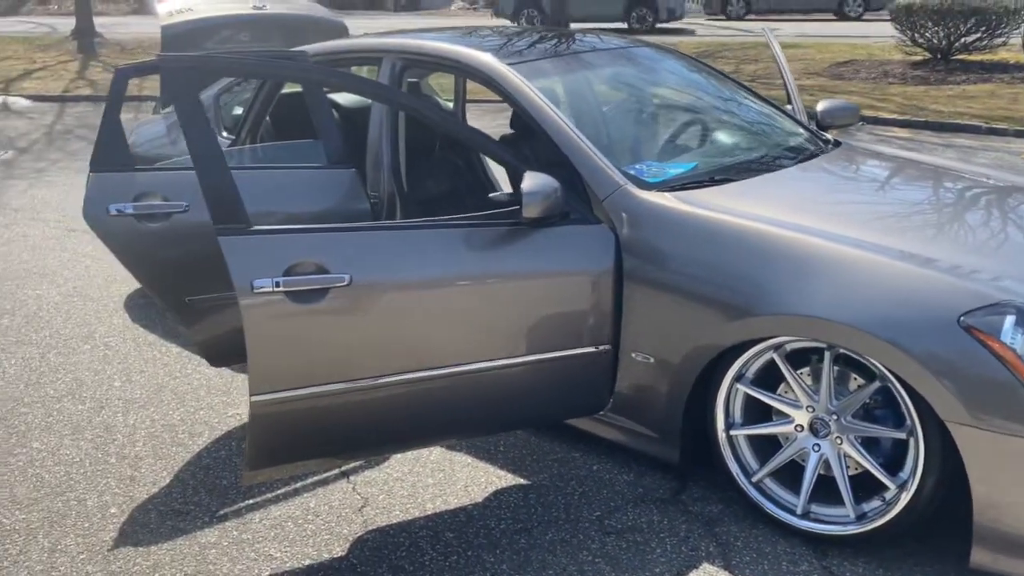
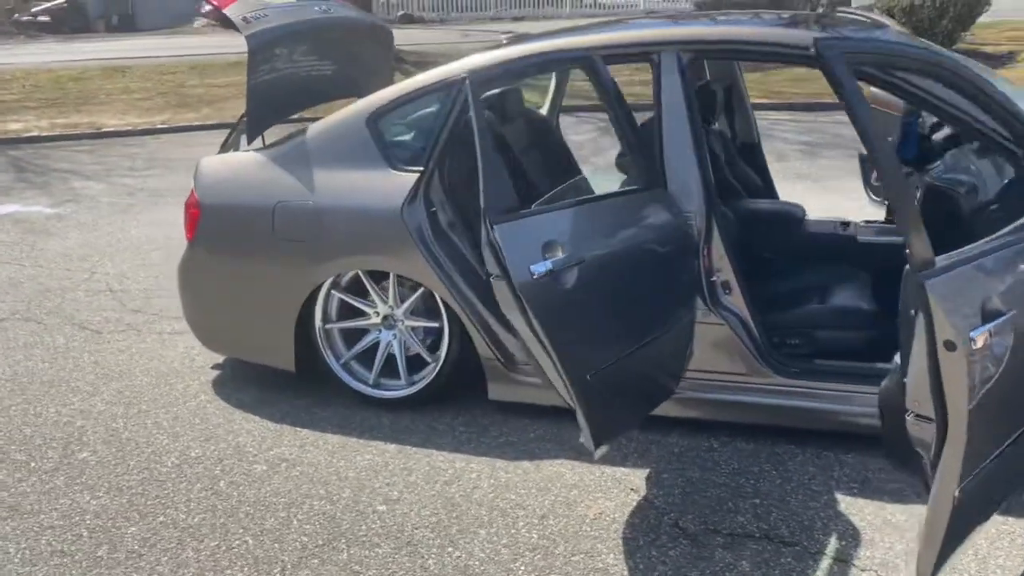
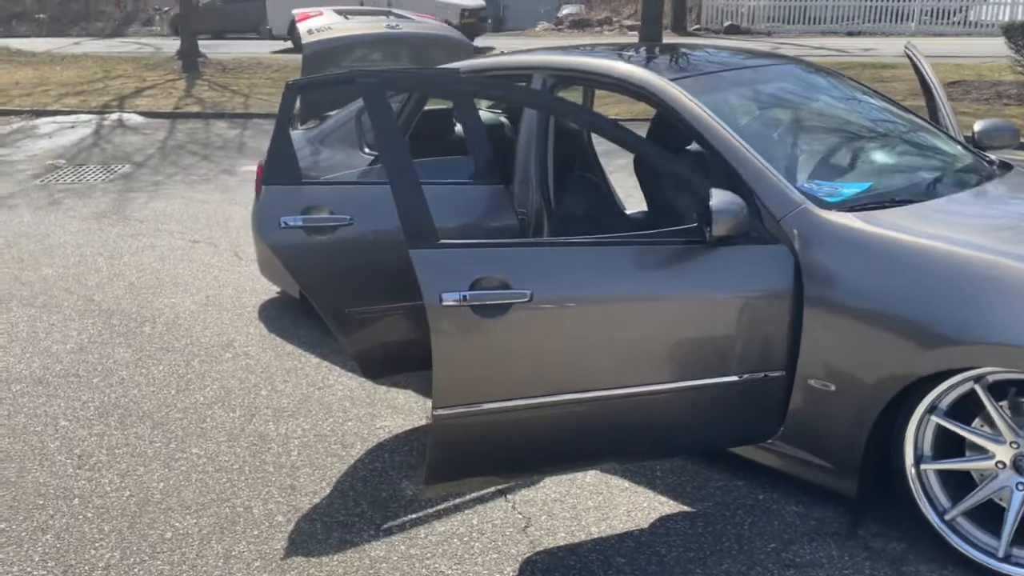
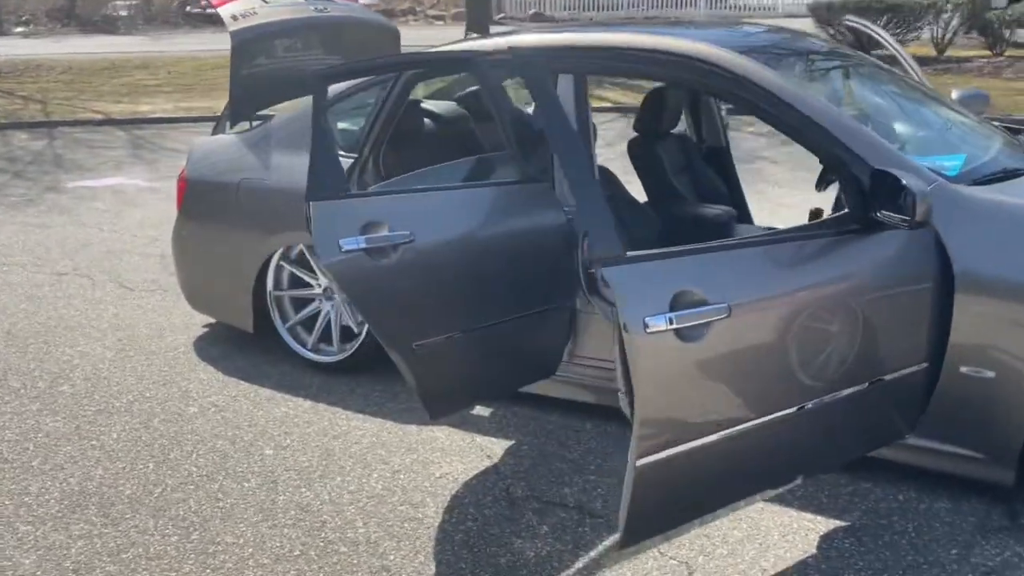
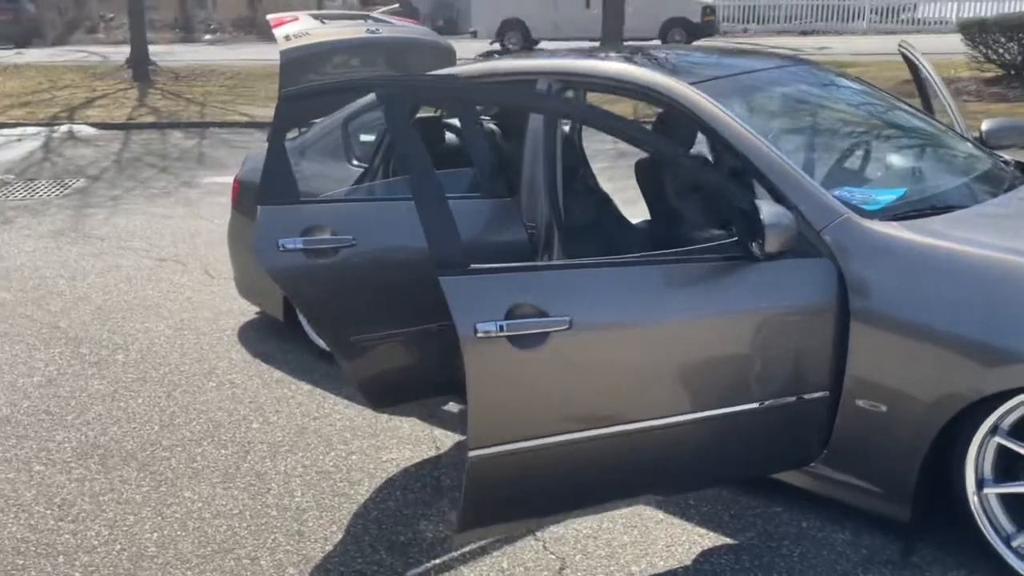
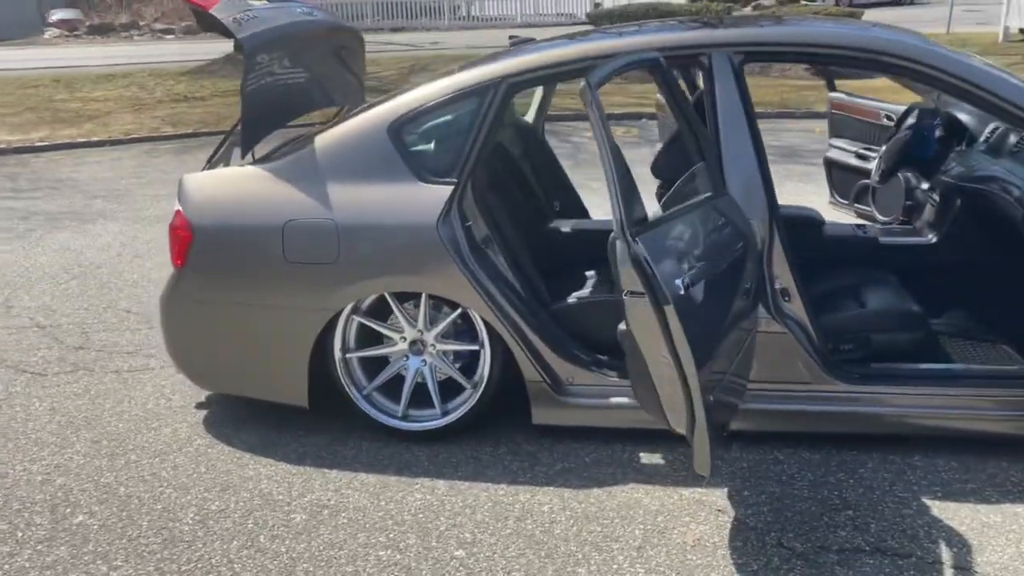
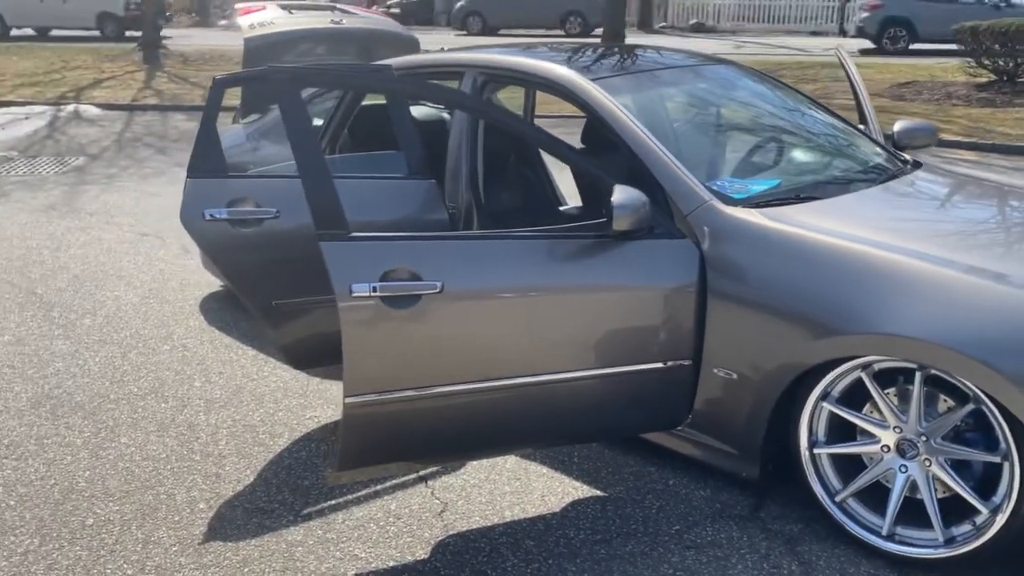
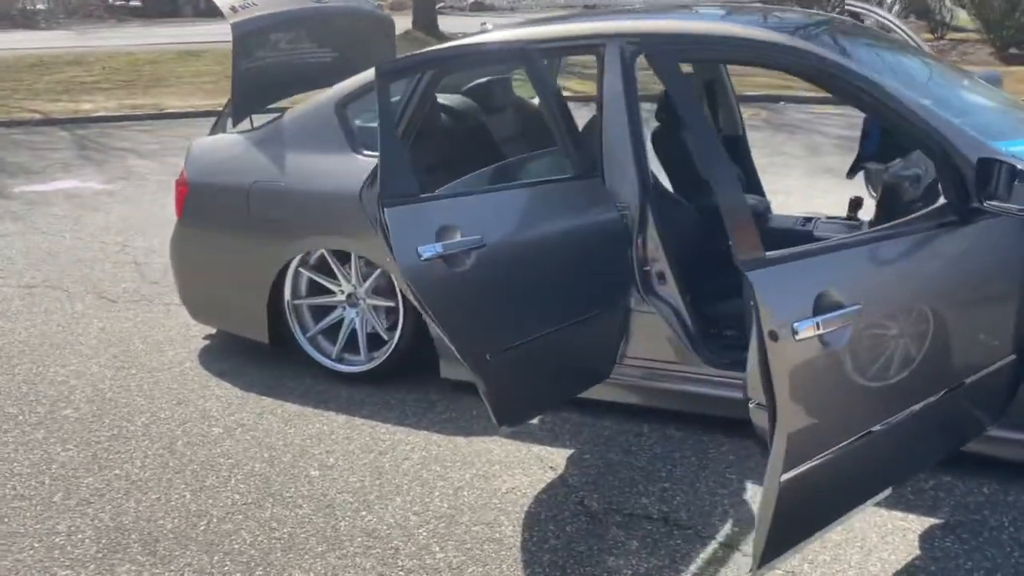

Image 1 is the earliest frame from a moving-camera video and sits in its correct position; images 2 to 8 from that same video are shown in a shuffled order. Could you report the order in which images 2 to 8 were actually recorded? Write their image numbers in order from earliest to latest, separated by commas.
7, 3, 5, 4, 8, 2, 6
